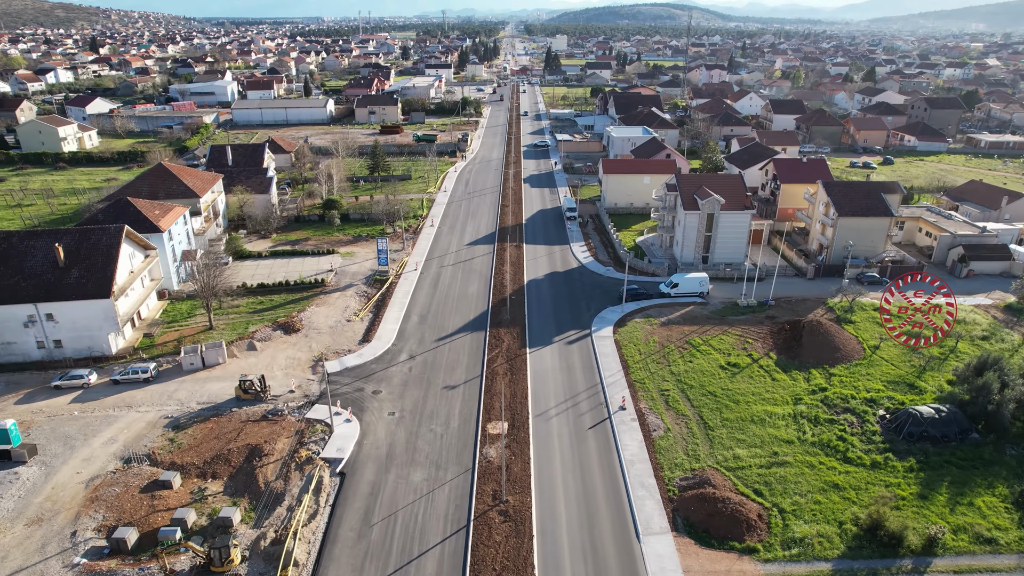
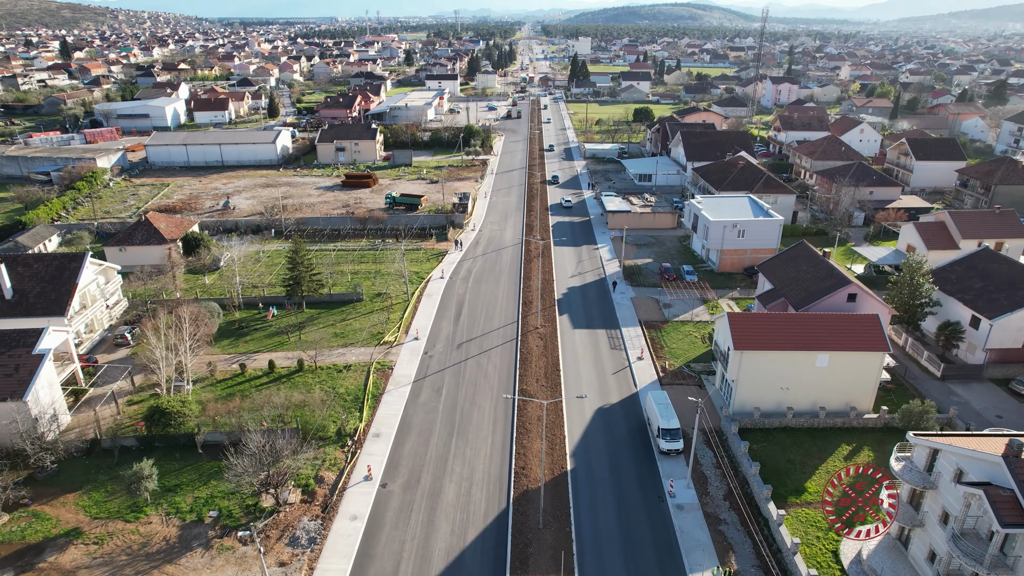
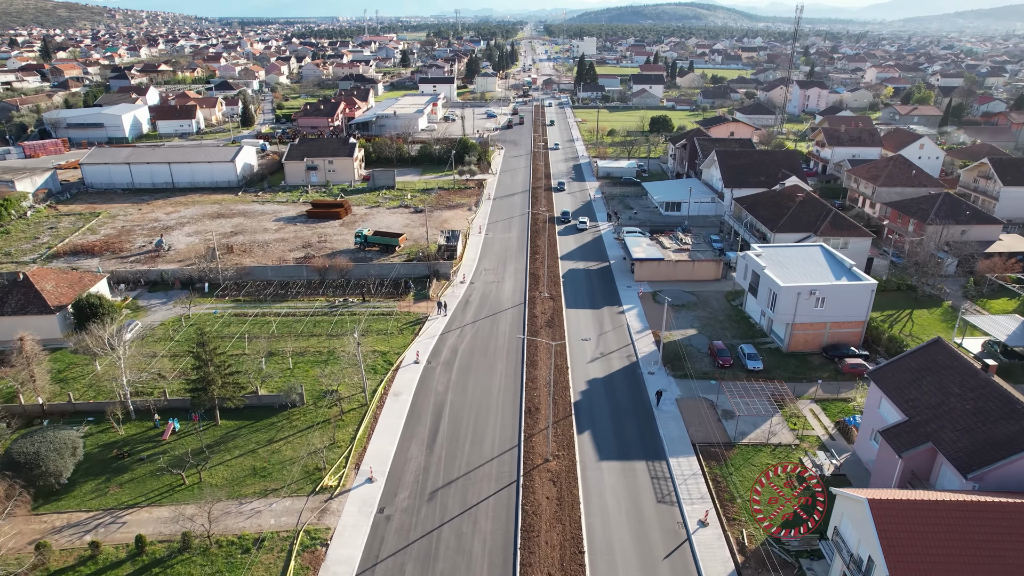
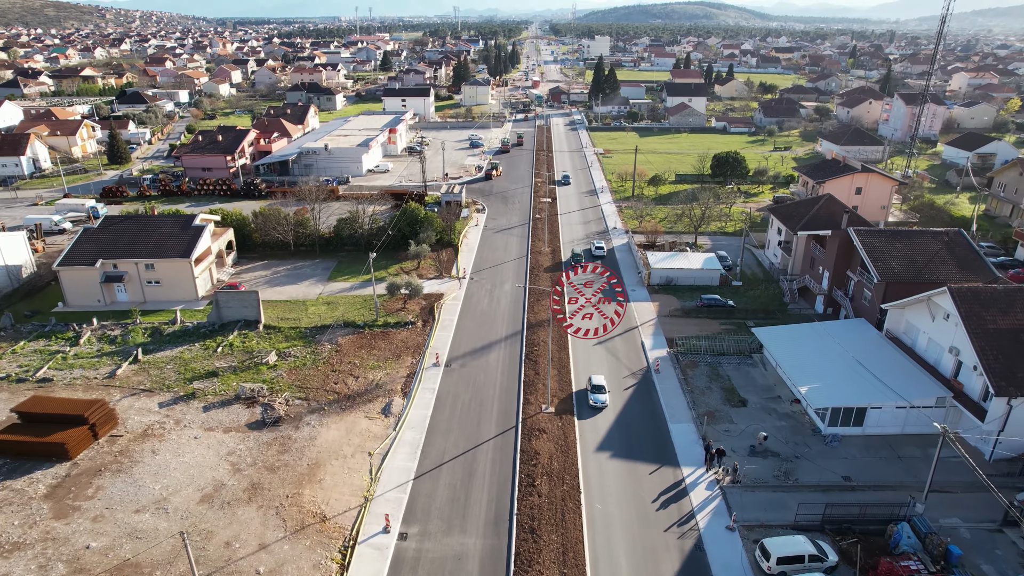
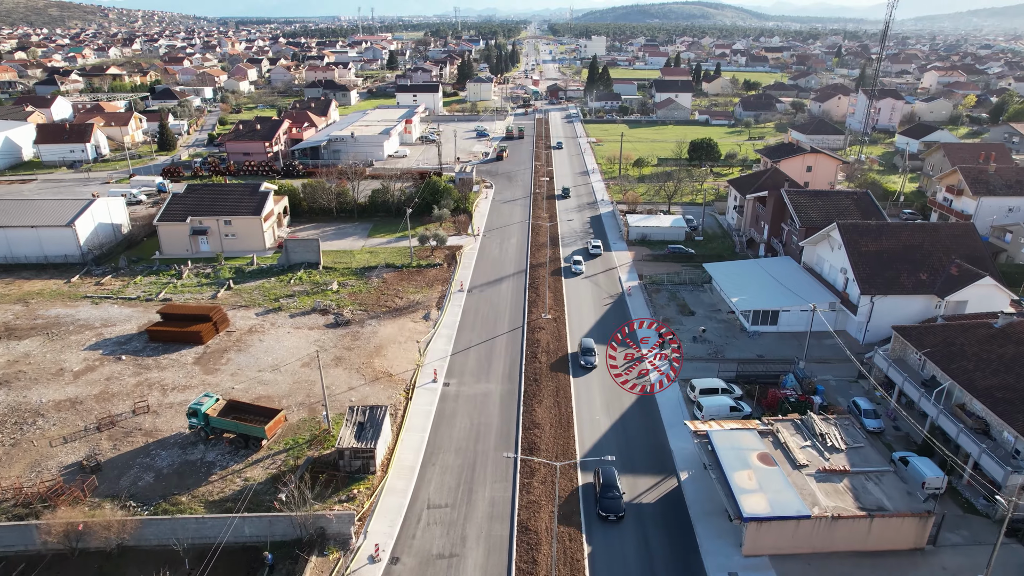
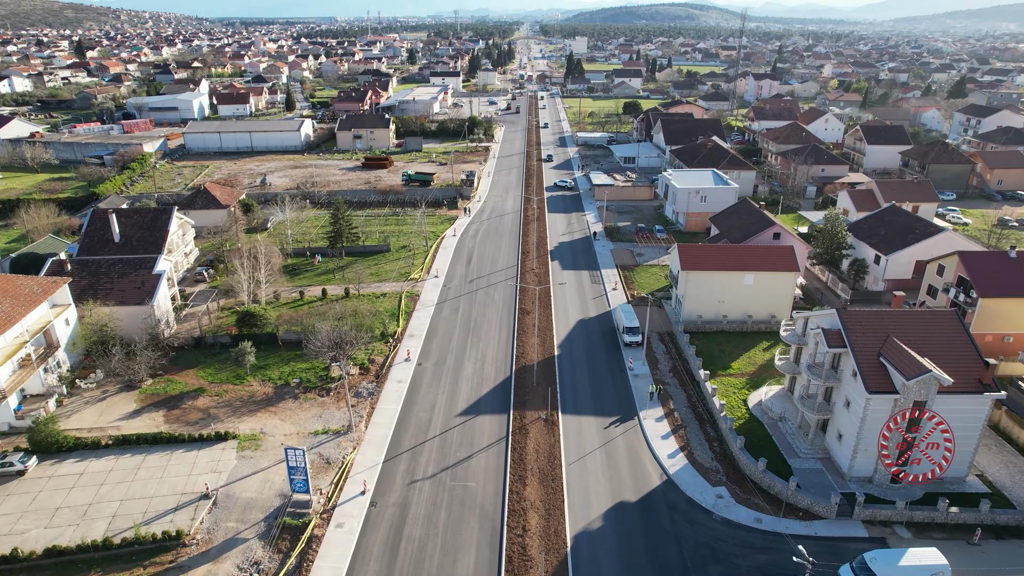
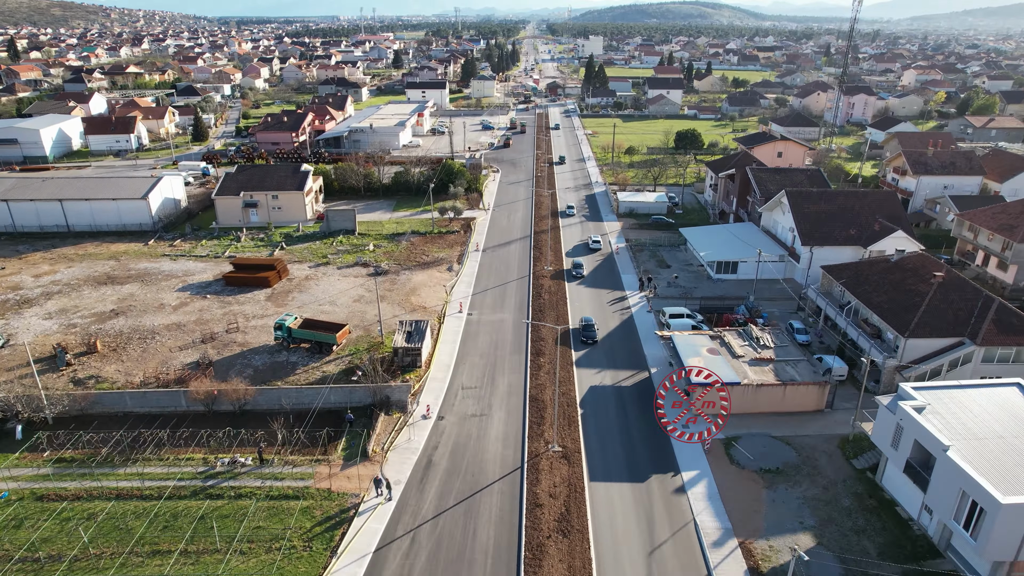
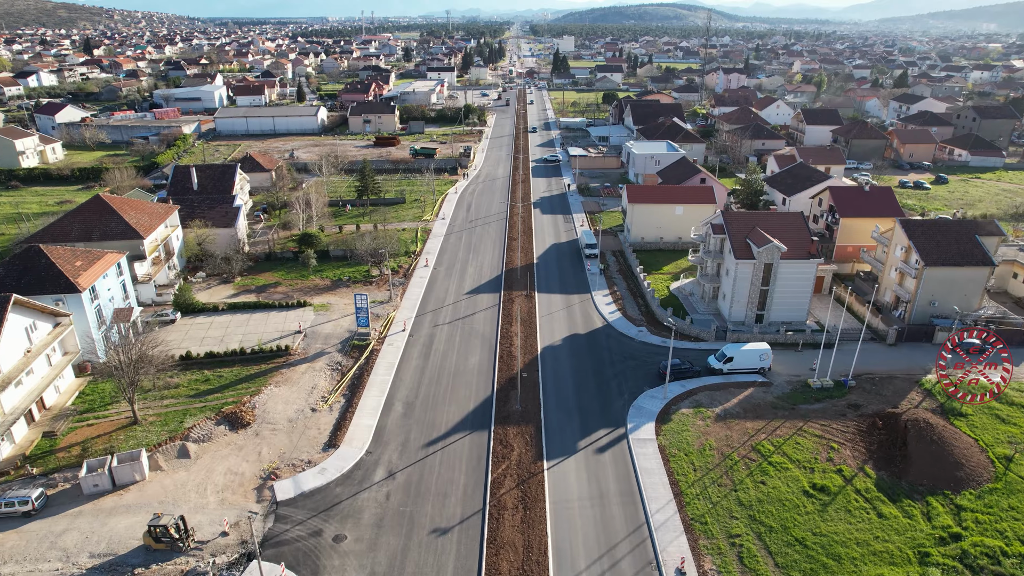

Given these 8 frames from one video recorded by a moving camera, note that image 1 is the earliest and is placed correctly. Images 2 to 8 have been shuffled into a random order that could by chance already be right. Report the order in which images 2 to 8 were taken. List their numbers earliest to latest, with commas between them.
8, 6, 2, 3, 7, 5, 4
